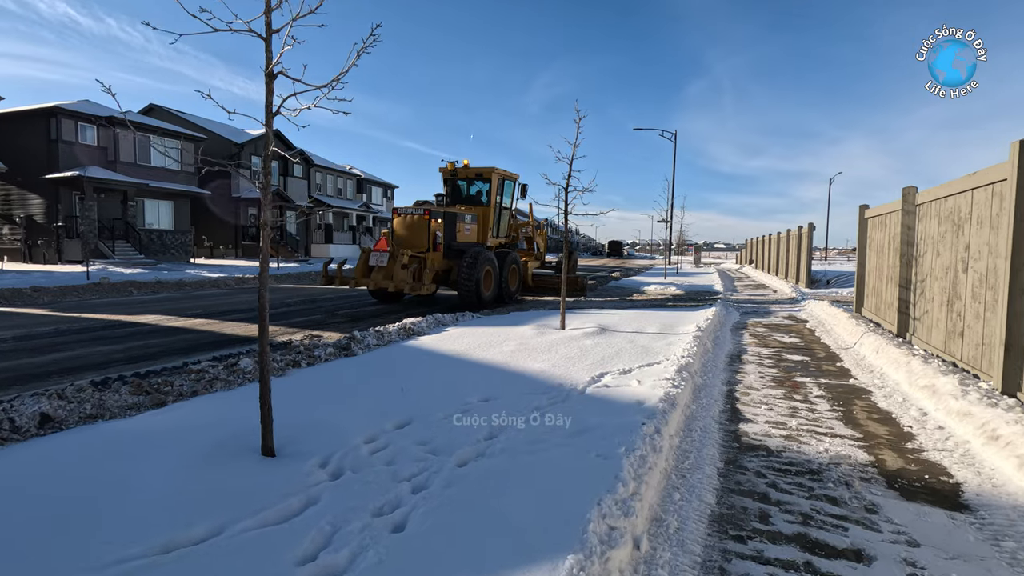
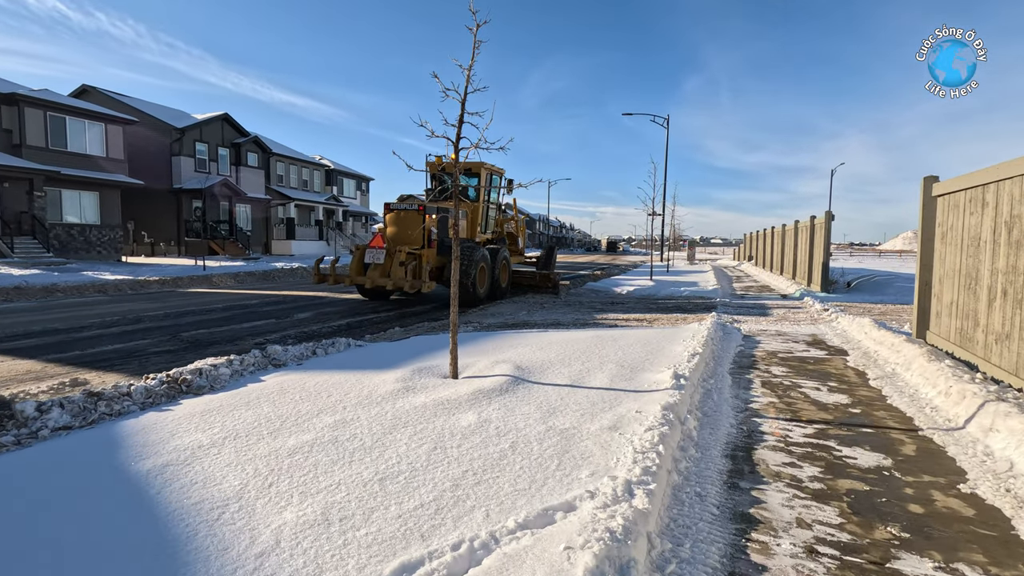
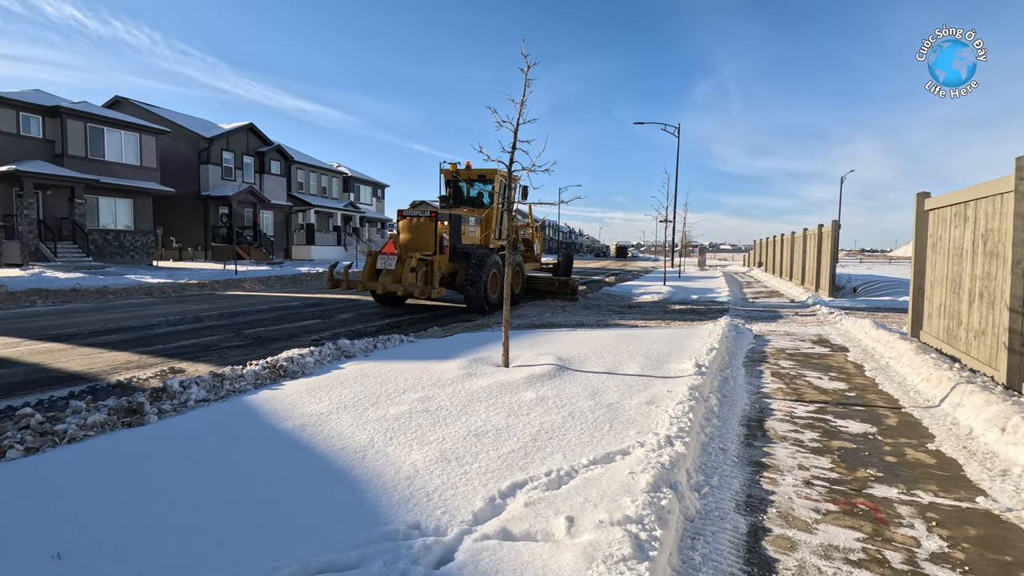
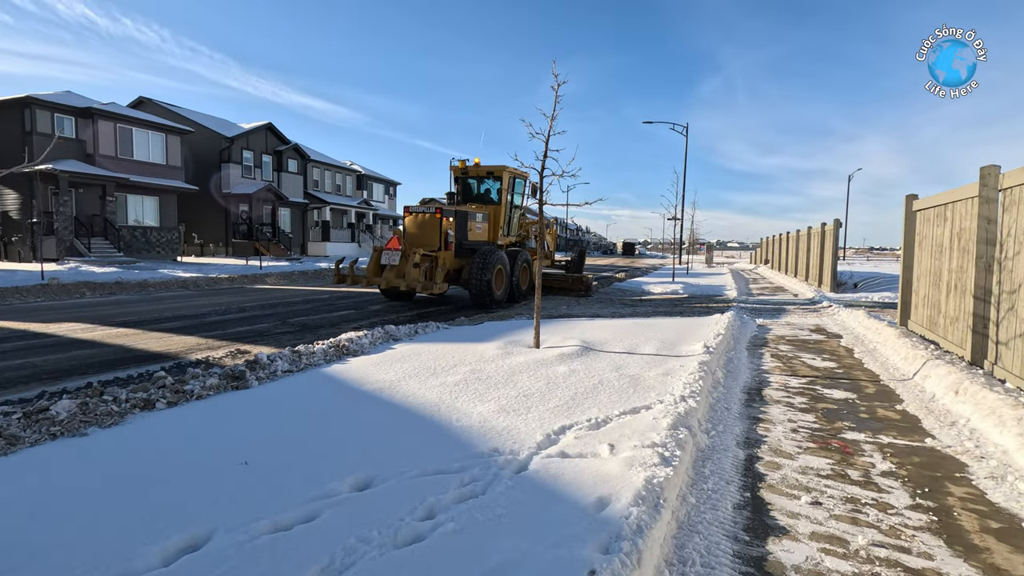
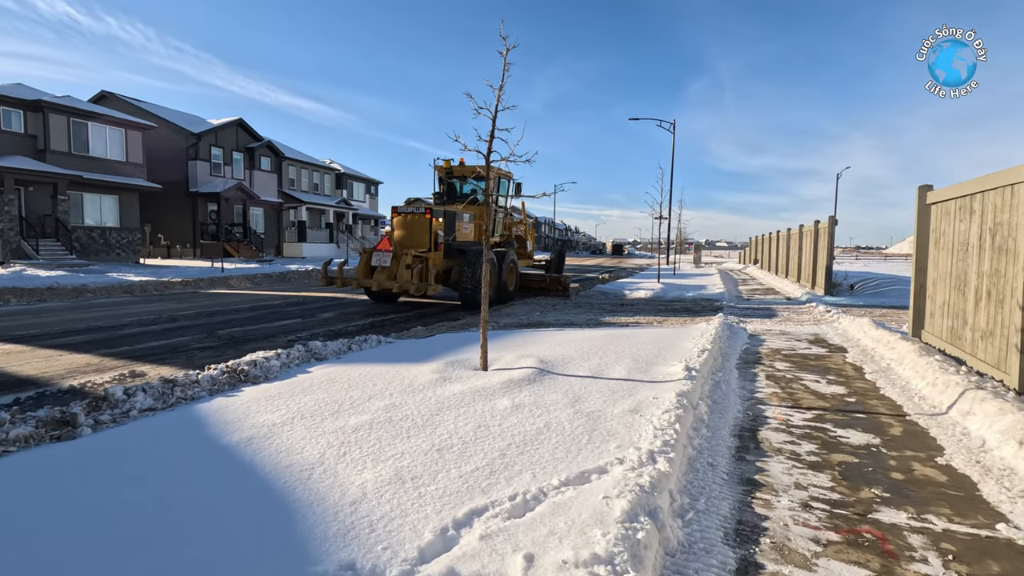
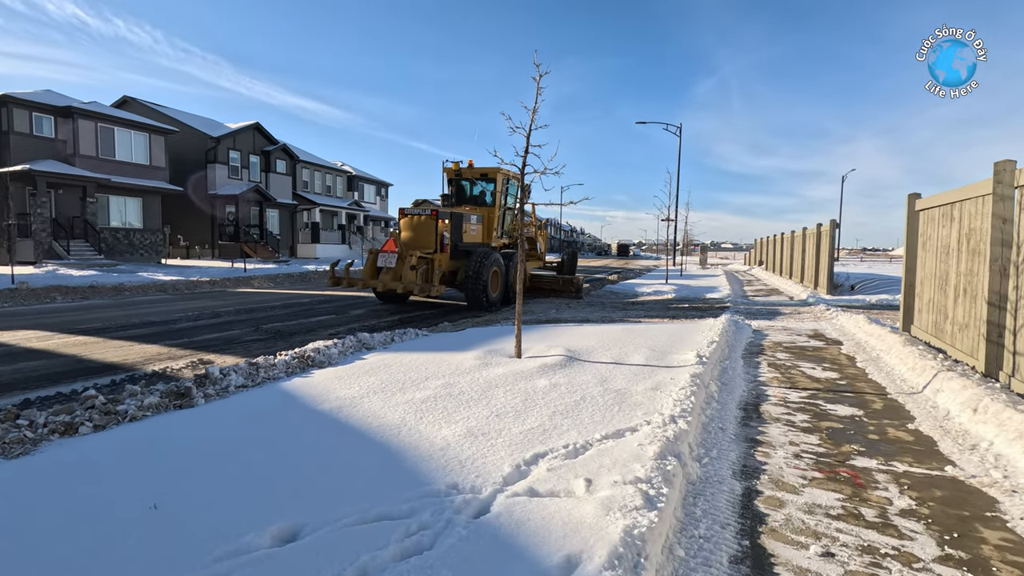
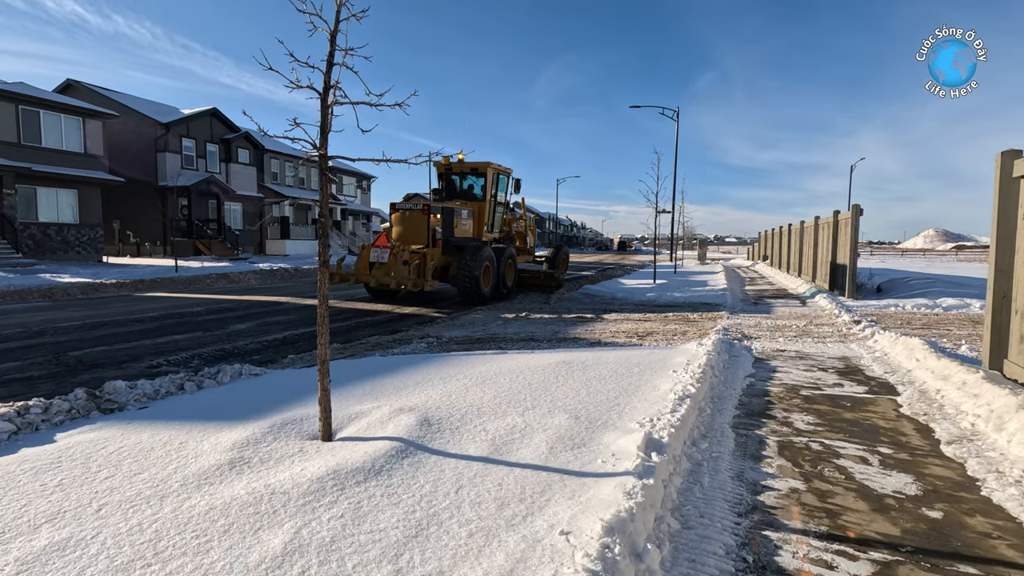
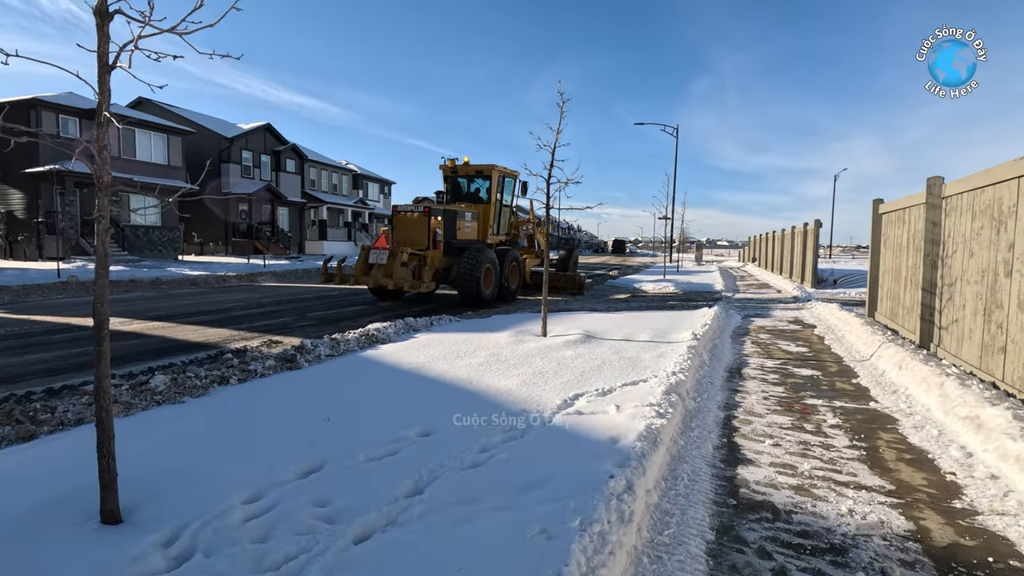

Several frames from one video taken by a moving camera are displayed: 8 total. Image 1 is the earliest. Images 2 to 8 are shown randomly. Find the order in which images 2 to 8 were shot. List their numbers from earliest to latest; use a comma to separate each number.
8, 4, 6, 3, 5, 2, 7
